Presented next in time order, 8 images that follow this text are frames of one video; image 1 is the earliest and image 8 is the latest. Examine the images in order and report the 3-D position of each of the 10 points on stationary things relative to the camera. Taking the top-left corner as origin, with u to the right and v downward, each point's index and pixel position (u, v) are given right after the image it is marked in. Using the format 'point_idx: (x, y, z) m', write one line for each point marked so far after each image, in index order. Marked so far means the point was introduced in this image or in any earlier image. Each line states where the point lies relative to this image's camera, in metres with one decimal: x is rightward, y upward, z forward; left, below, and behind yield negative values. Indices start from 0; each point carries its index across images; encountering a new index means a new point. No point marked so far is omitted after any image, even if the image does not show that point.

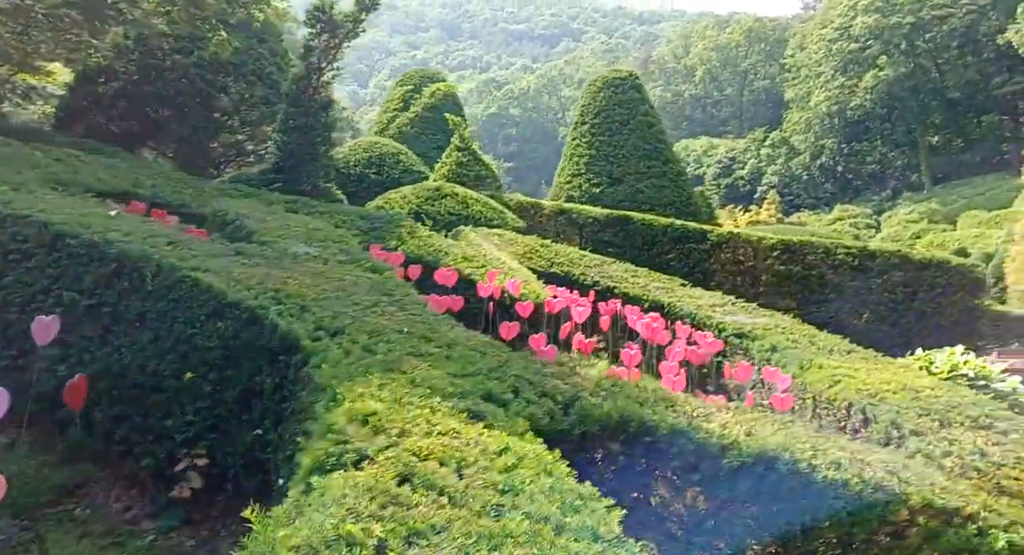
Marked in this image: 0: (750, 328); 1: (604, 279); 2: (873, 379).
0: (+1.7, -0.4, +5.1) m
1: (+0.8, 0.0, +6.1) m
2: (+1.9, -0.5, +3.8) m
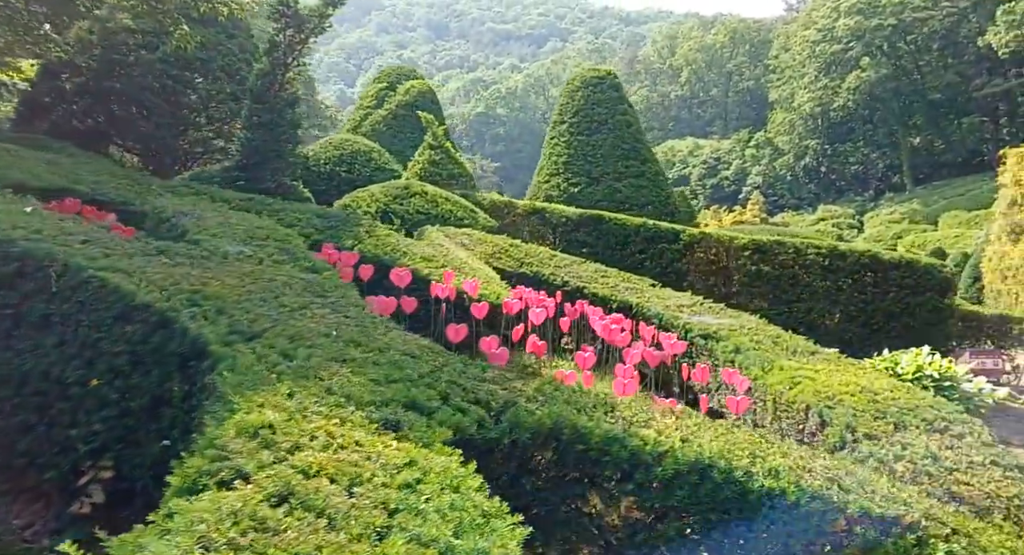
0: (+1.4, -0.4, +5.1) m
1: (+0.5, 0.0, +6.1) m
2: (+1.7, -0.5, +3.8) m
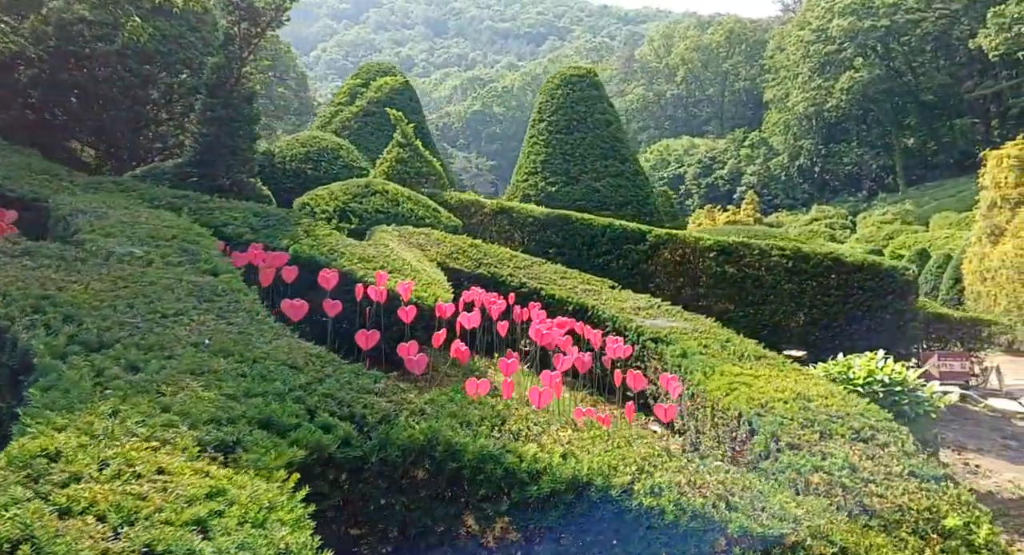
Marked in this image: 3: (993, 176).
0: (+1.1, -0.4, +5.0) m
1: (+0.2, 0.0, +6.0) m
2: (+1.3, -0.6, +3.7) m
3: (+8.5, +1.8, +12.7) m
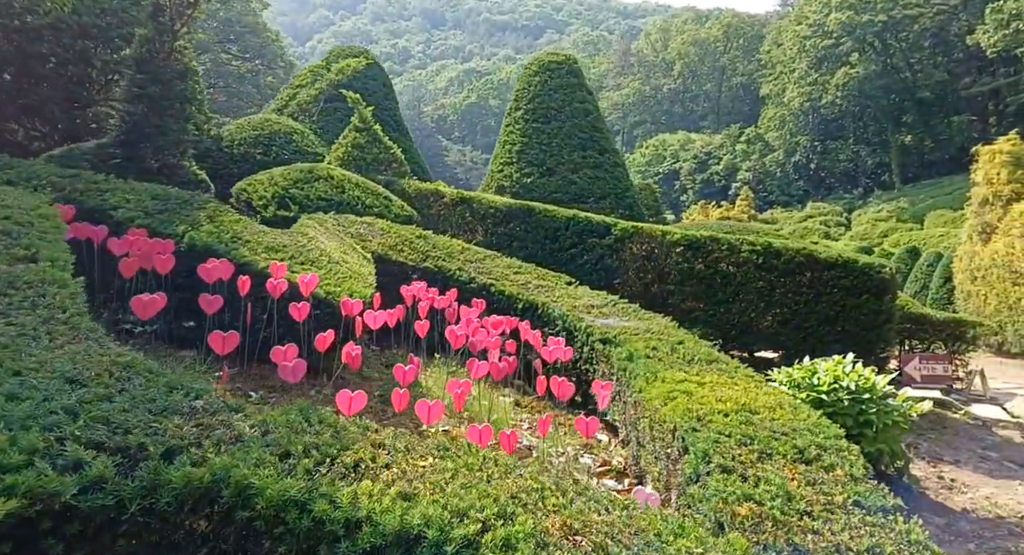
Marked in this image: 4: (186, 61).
0: (+0.7, -0.4, +4.6) m
1: (-0.2, 0.0, +5.6) m
2: (+0.9, -0.5, +3.3) m
3: (+8.0, +1.8, +12.3) m
4: (-2.8, +1.9, +6.2) m
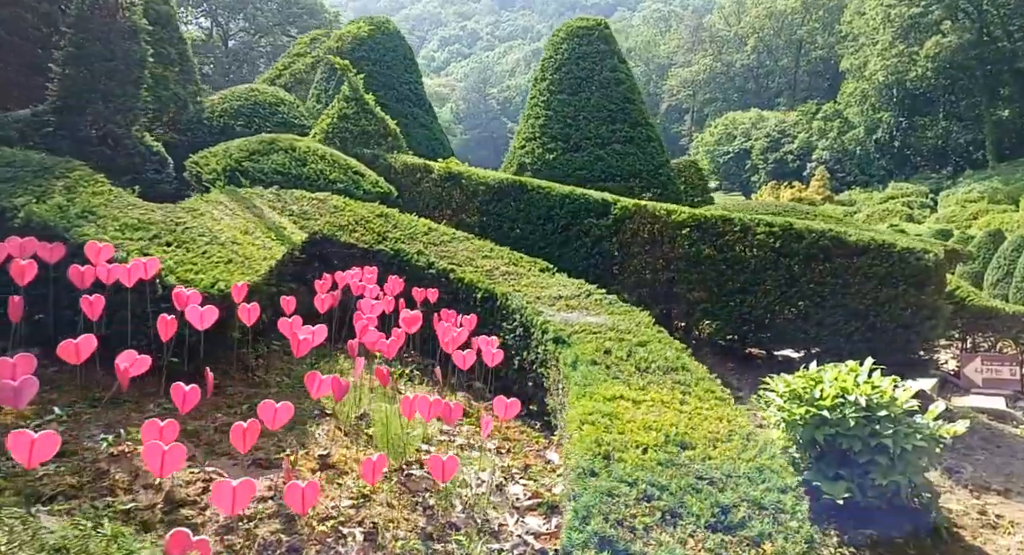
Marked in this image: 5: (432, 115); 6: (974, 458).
0: (+0.3, -0.3, +3.8) m
1: (-0.5, +0.1, +4.9) m
2: (+0.5, -0.5, +2.5) m
3: (+8.4, +2.0, +10.8) m
4: (-3.0, +2.0, +5.6) m
5: (-1.0, +2.4, +10.5) m
6: (+3.0, -1.2, +4.7) m
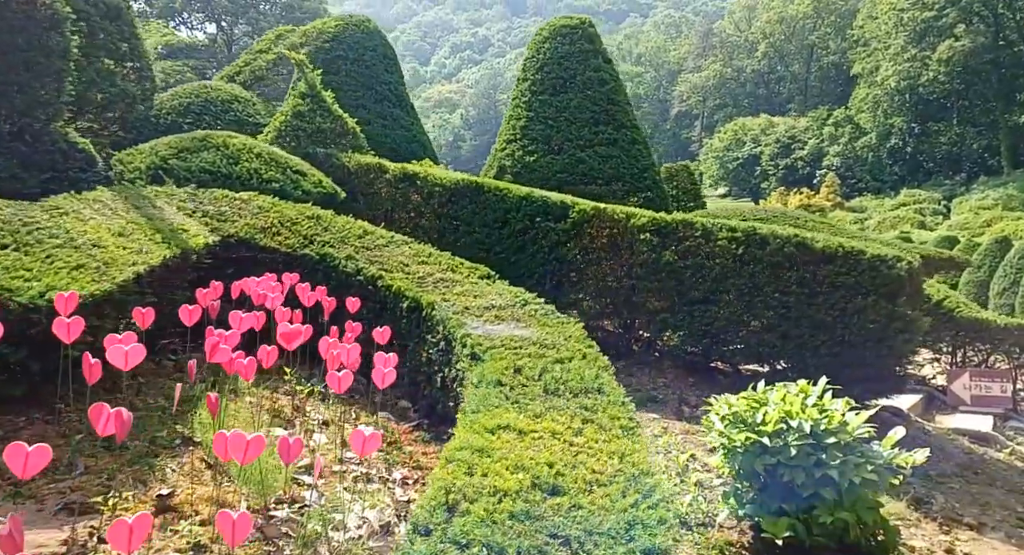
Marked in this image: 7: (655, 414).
0: (-0.1, -0.3, +3.4) m
1: (-0.9, +0.1, +4.5) m
2: (0.0, -0.5, +2.1) m
3: (+8.0, +1.9, +10.3) m
4: (-3.4, +2.0, +5.3) m
5: (-1.4, +2.3, +10.1) m
6: (+2.6, -1.2, +4.2) m
7: (+1.0, -0.9, +4.9) m
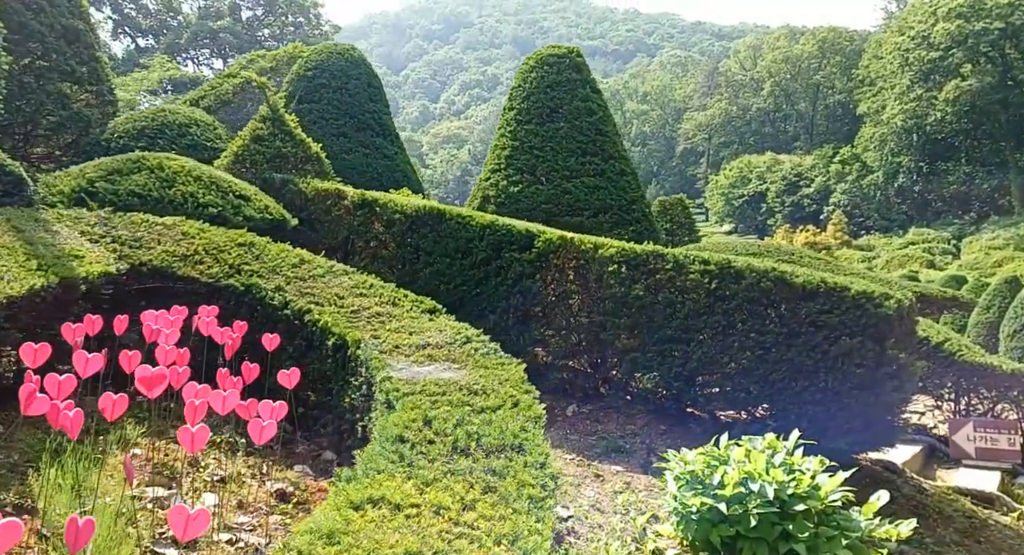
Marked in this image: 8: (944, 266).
0: (-0.4, -0.5, +3.0) m
1: (-1.2, -0.1, +4.1) m
2: (-0.3, -0.6, +1.7) m
3: (+7.8, +1.3, +9.8) m
4: (-3.7, +1.8, +5.0) m
5: (-1.6, +1.8, +9.8) m
6: (+2.3, -1.4, +3.7) m
7: (+0.7, -1.1, +4.4) m
8: (+11.5, +0.3, +19.3) m
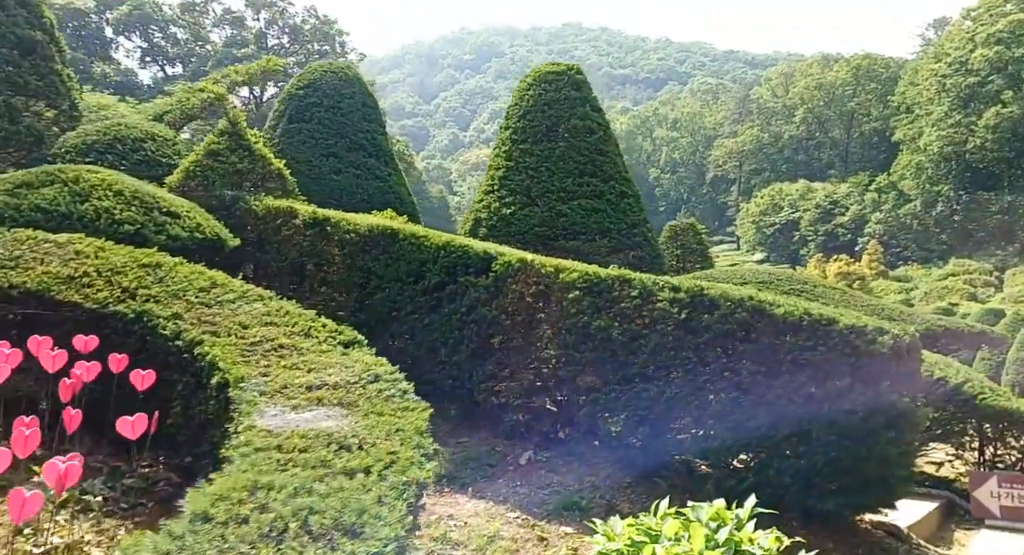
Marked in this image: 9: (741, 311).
0: (-0.8, -0.6, +2.4) m
1: (-1.6, -0.2, +3.5) m
2: (-0.8, -0.7, +1.1) m
3: (+7.7, +0.9, +9.0) m
4: (-4.0, +1.6, +4.6) m
5: (-1.7, +1.5, +9.3) m
6: (+1.9, -1.6, +3.0) m
7: (+0.3, -1.3, +3.7) m
8: (+11.7, -0.4, +18.2) m
9: (+1.3, -0.2, +4.0) m
